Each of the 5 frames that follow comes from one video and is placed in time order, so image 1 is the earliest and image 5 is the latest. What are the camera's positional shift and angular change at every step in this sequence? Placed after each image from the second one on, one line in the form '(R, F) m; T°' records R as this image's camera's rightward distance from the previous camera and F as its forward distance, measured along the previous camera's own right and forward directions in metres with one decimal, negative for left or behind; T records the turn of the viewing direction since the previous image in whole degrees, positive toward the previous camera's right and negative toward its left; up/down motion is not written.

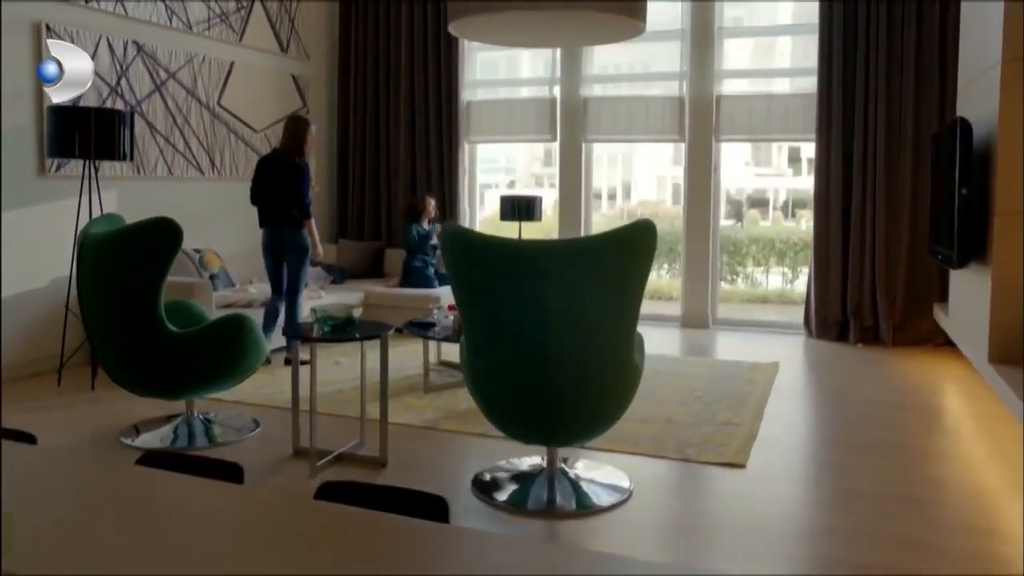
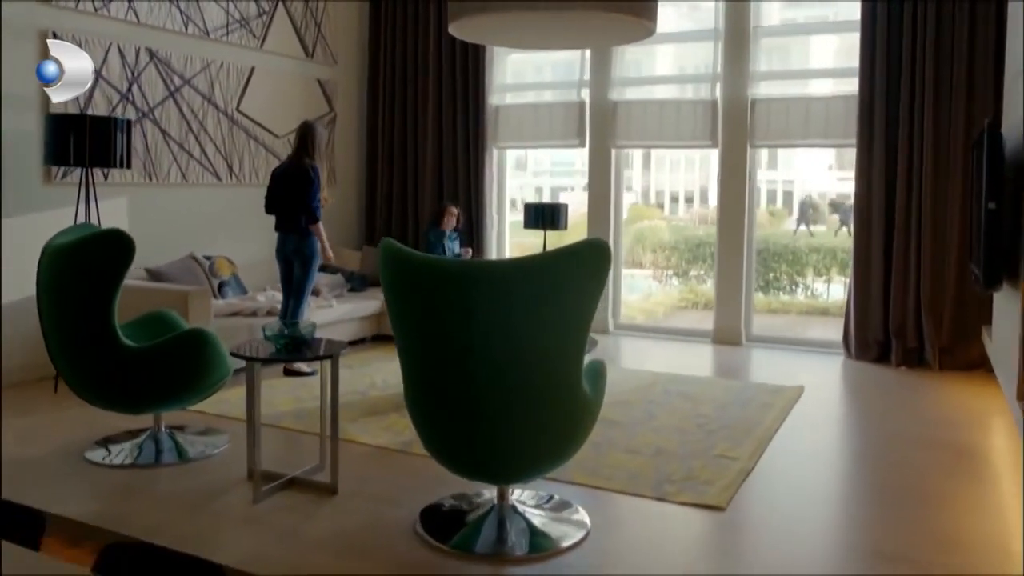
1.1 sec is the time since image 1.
(+0.4, +0.3) m; -5°
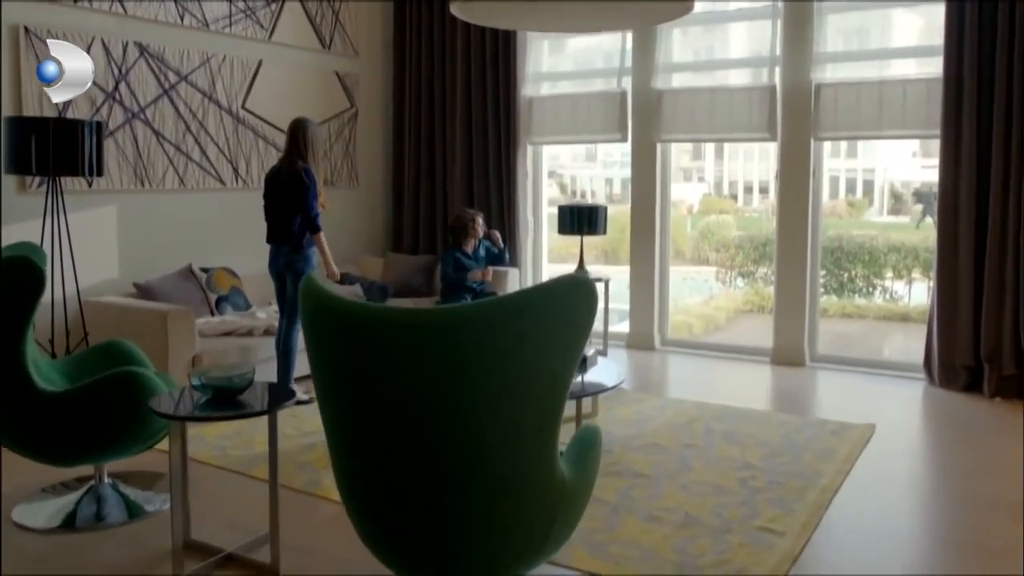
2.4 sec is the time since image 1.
(+0.3, +0.7) m; -5°
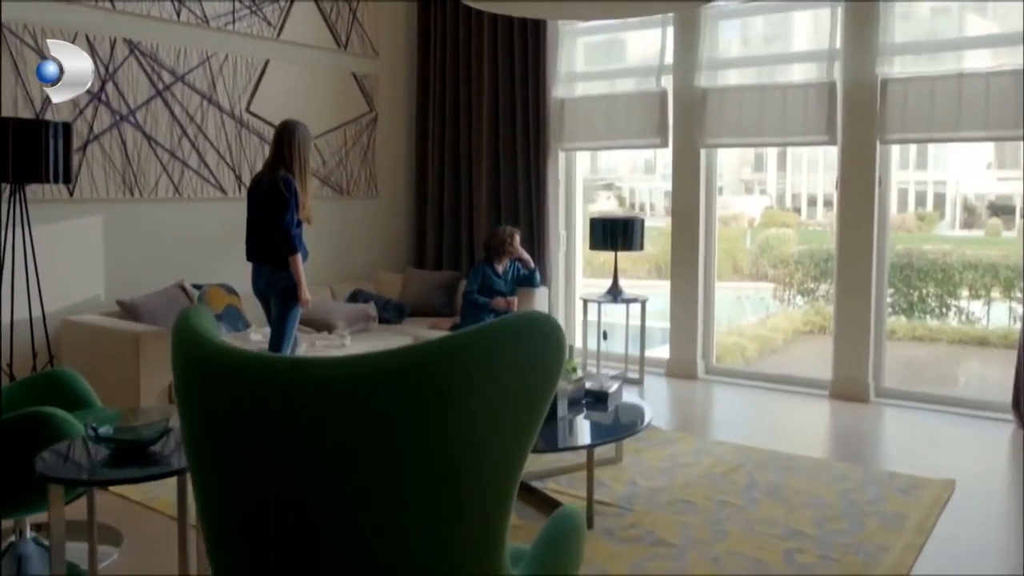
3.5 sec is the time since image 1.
(+0.2, +0.6) m; -4°
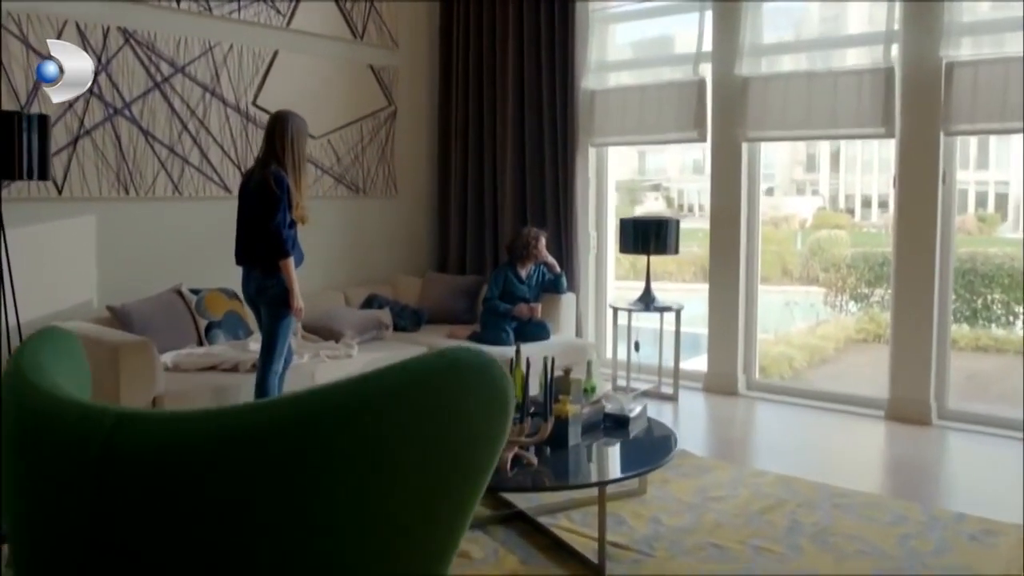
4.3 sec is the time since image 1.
(+0.1, +0.4) m; -3°
